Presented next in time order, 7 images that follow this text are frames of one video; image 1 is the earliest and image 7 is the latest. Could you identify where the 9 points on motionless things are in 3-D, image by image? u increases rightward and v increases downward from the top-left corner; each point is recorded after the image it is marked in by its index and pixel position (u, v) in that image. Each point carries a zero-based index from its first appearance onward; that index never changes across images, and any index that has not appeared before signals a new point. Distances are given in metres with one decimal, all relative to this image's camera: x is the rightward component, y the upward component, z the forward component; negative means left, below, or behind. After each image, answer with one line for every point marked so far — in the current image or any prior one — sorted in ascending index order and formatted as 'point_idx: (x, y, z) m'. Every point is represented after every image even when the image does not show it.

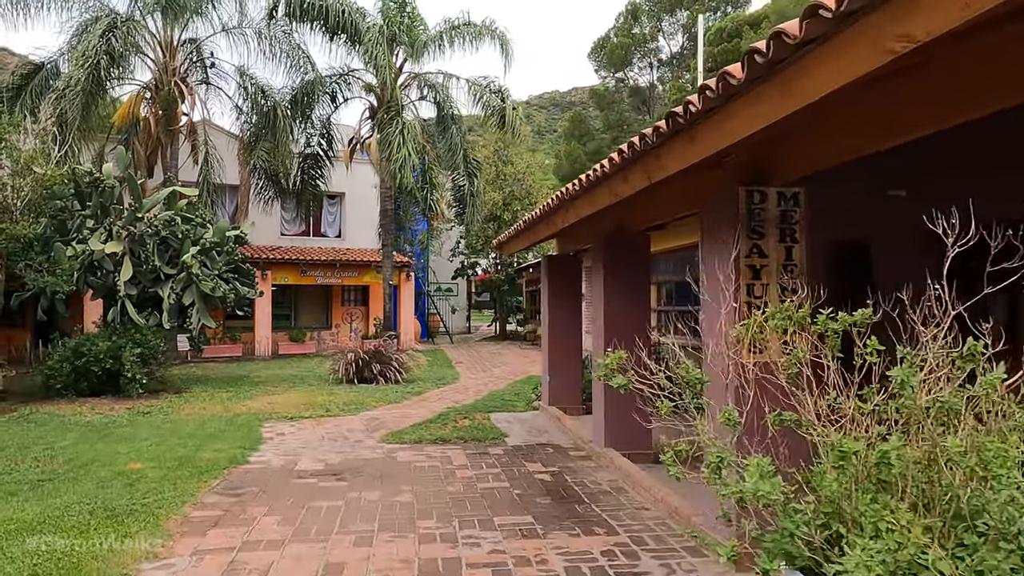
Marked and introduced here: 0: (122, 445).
0: (-3.7, -1.5, +7.2) m
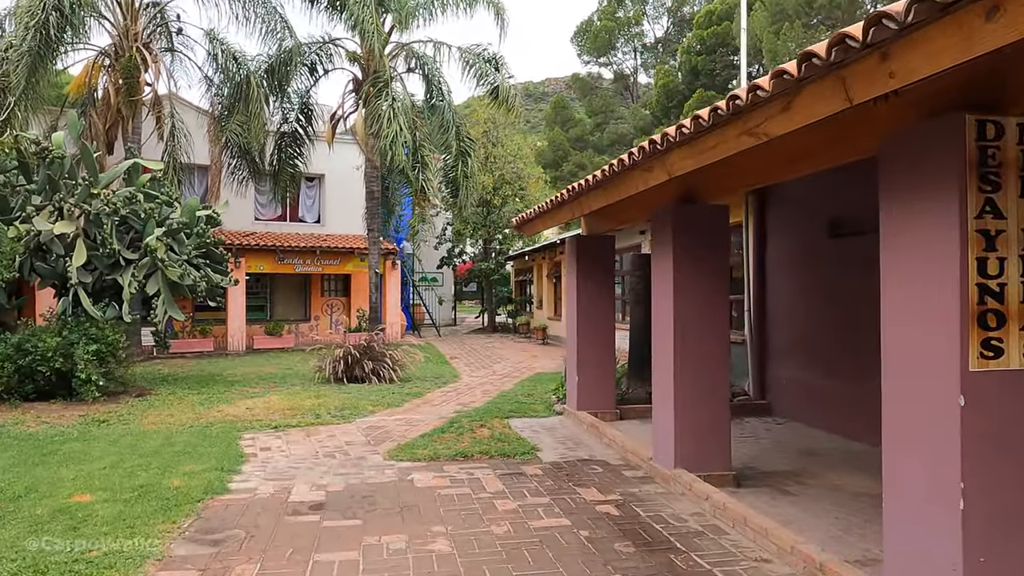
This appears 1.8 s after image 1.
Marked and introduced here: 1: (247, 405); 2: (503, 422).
0: (-3.4, -1.4, +5.7) m
1: (-3.2, -1.4, +9.1) m
2: (-0.1, -1.4, +8.0) m
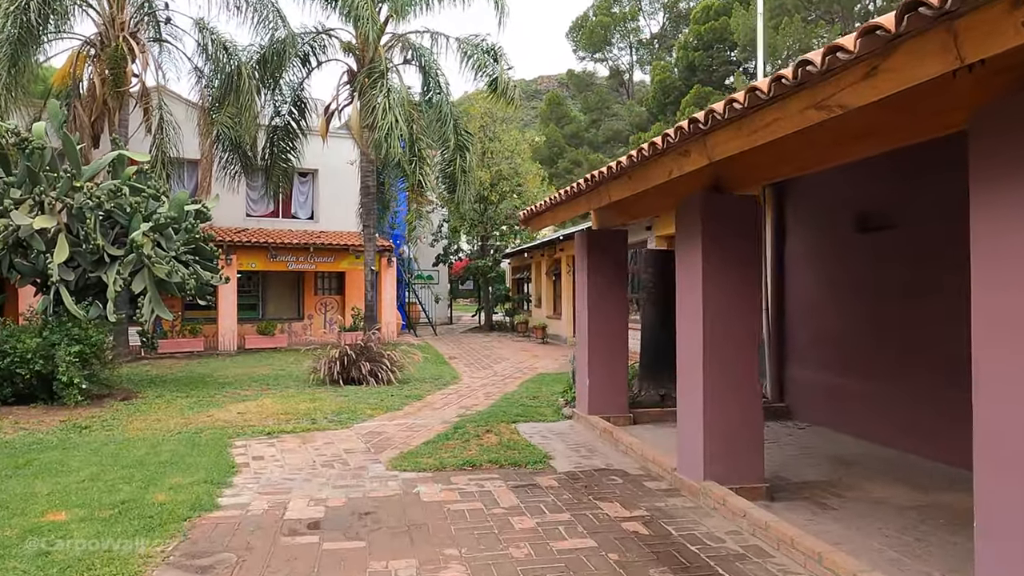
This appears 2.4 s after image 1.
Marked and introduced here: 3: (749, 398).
0: (-3.3, -1.4, +5.3) m
1: (-3.1, -1.4, +8.6) m
2: (0.0, -1.4, +7.6) m
3: (+1.6, -0.7, +5.0) m
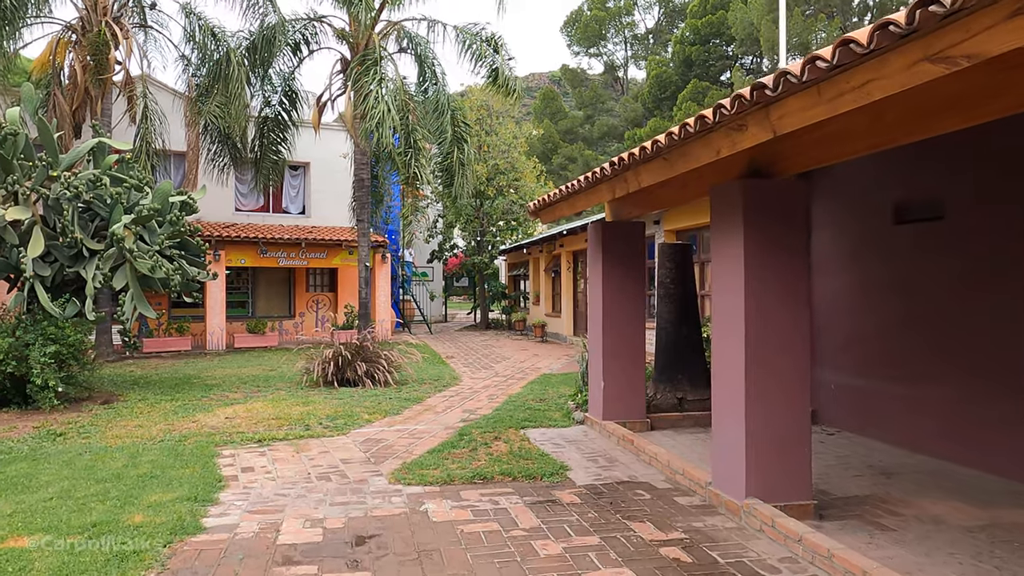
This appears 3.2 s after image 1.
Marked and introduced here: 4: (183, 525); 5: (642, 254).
0: (-3.2, -1.3, +4.7) m
1: (-3.0, -1.3, +8.1) m
2: (+0.1, -1.4, +7.1) m
3: (+1.7, -0.7, +4.5) m
4: (-1.9, -1.4, +4.3) m
5: (+1.2, +0.3, +7.1) m
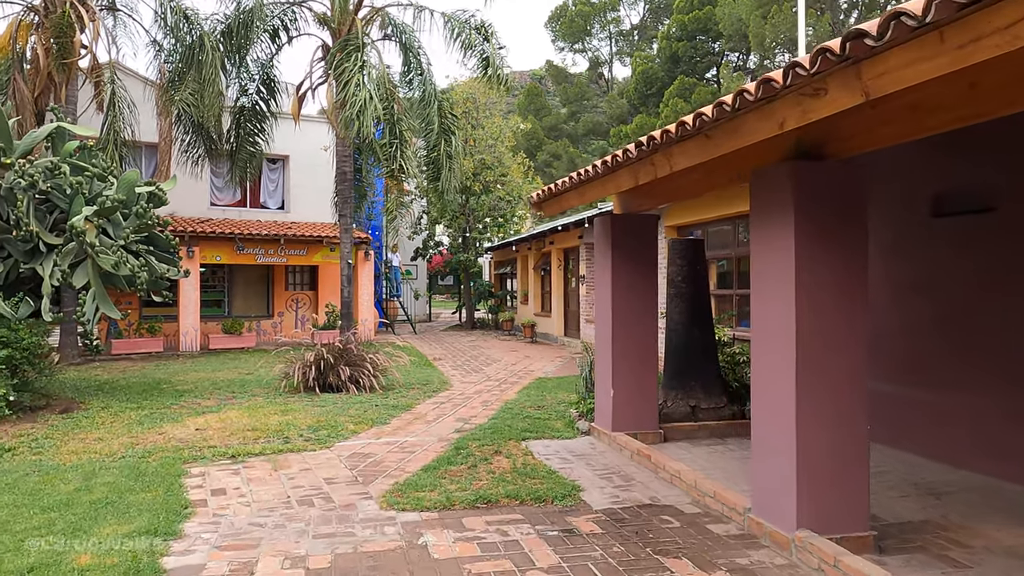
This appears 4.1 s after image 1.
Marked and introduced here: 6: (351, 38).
0: (-3.1, -1.3, +4.0) m
1: (-3.1, -1.3, +7.4) m
2: (+0.1, -1.3, +6.5) m
3: (+1.7, -0.7, +3.9) m
4: (-1.8, -1.3, +3.7) m
5: (+1.2, +0.3, +6.5) m
6: (-2.6, +4.2, +12.6) m
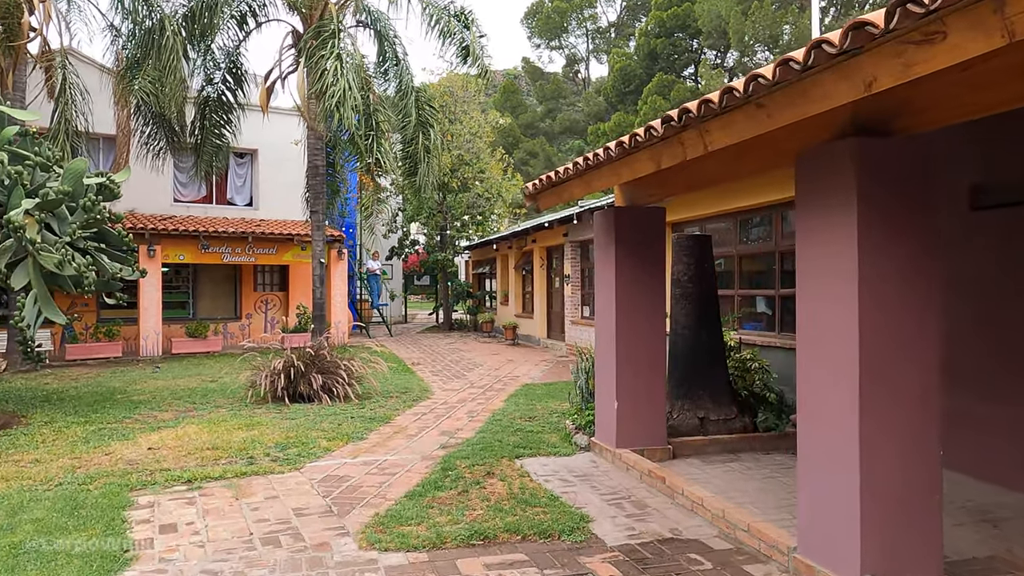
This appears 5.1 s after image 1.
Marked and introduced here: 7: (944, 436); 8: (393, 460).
0: (-3.1, -1.3, +3.2) m
1: (-3.1, -1.3, +6.6) m
2: (0.0, -1.4, +5.8) m
3: (+1.8, -0.7, +3.3) m
4: (-1.8, -1.4, +2.9) m
5: (+1.2, +0.3, +5.9) m
6: (-2.9, +4.2, +11.9) m
7: (+3.2, -1.1, +5.3) m
8: (-0.9, -1.4, +6.0) m
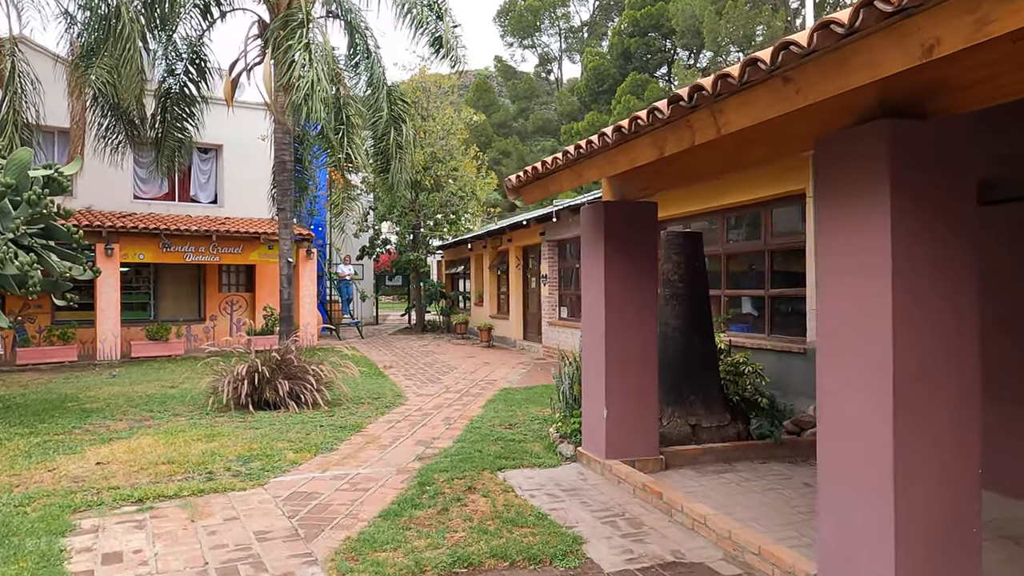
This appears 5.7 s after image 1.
0: (-3.1, -1.3, +2.7) m
1: (-3.3, -1.3, +6.1) m
2: (-0.1, -1.4, +5.4) m
3: (+1.7, -0.7, +2.9) m
4: (-1.8, -1.4, +2.5) m
5: (+1.0, +0.3, +5.5) m
6: (-3.3, +4.2, +11.4) m
7: (+3.1, -1.1, +5.0) m
8: (-1.1, -1.4, +5.5) m
